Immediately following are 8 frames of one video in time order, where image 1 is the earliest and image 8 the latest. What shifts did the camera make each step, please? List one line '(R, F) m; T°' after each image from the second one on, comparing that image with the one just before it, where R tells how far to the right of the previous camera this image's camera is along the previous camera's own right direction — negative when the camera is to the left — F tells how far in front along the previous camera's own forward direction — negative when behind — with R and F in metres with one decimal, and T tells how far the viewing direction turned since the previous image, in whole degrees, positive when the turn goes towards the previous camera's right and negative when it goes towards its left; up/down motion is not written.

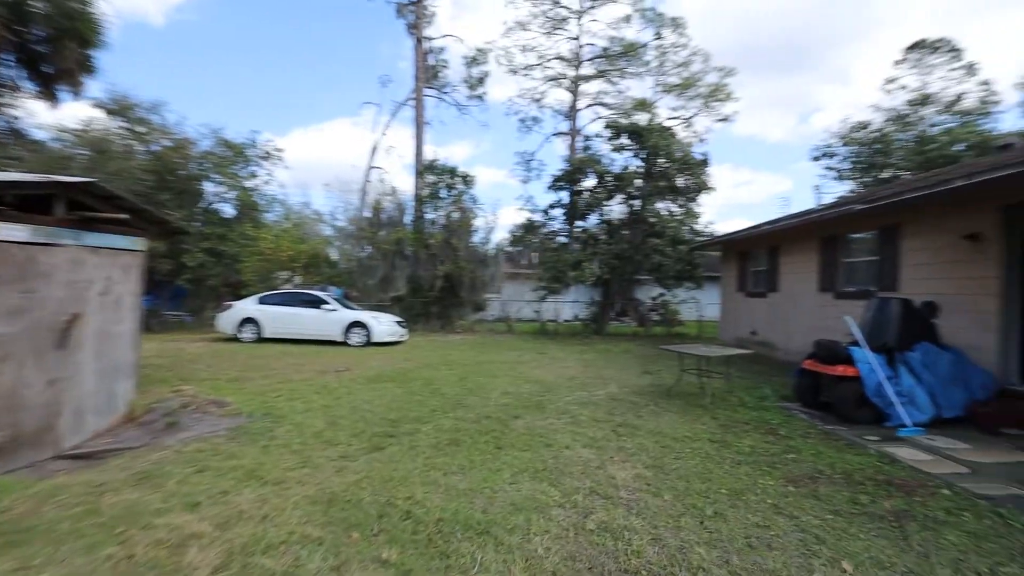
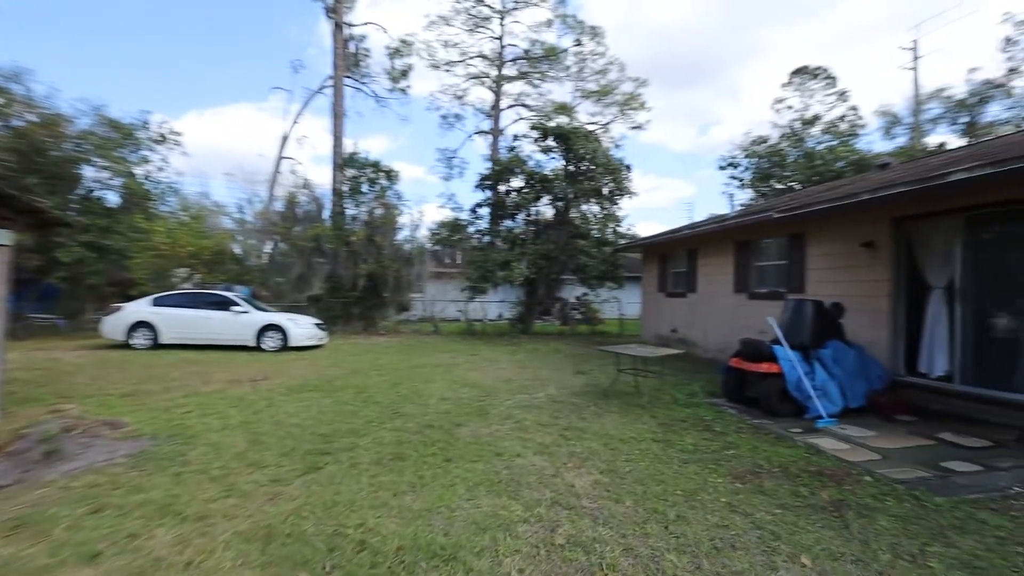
(-0.3, +0.2) m; +10°
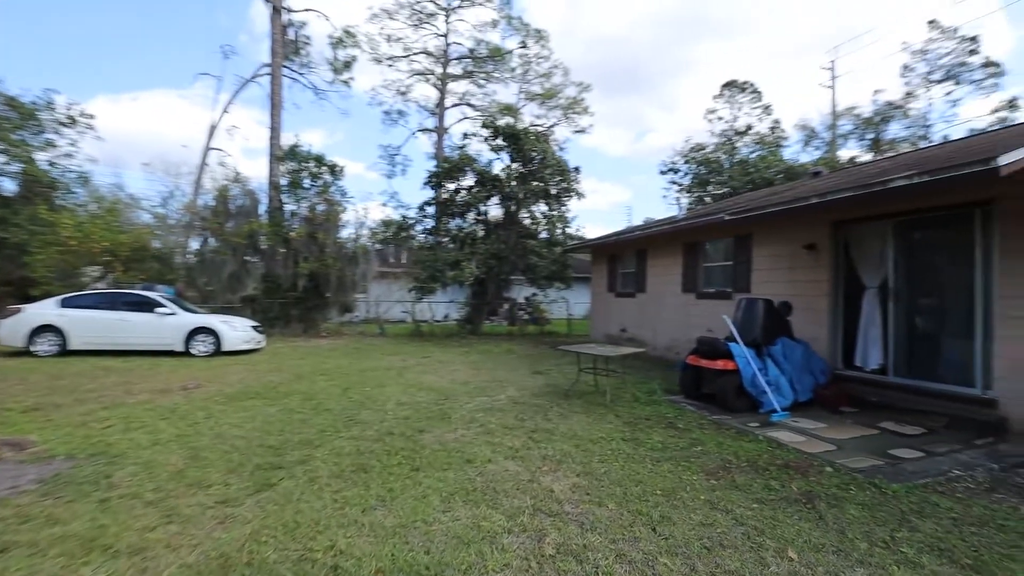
(-0.2, +0.2) m; +7°
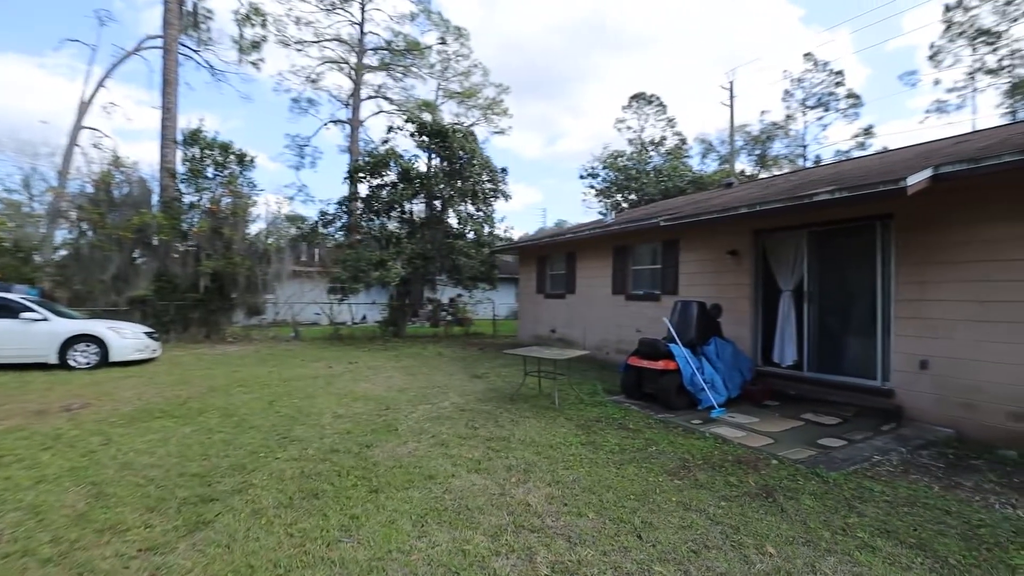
(-0.4, +0.2) m; +10°
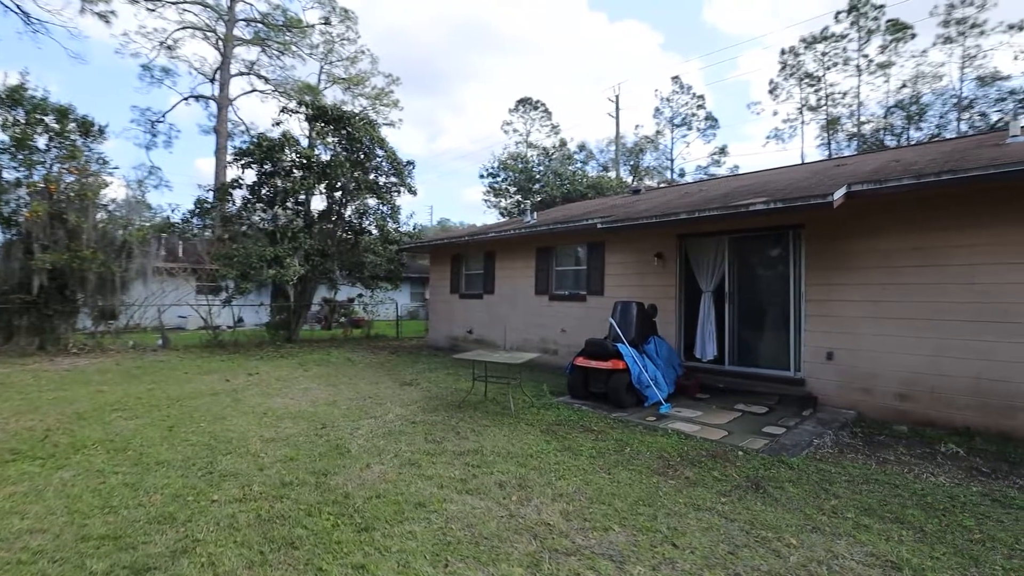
(-0.8, +0.4) m; +15°
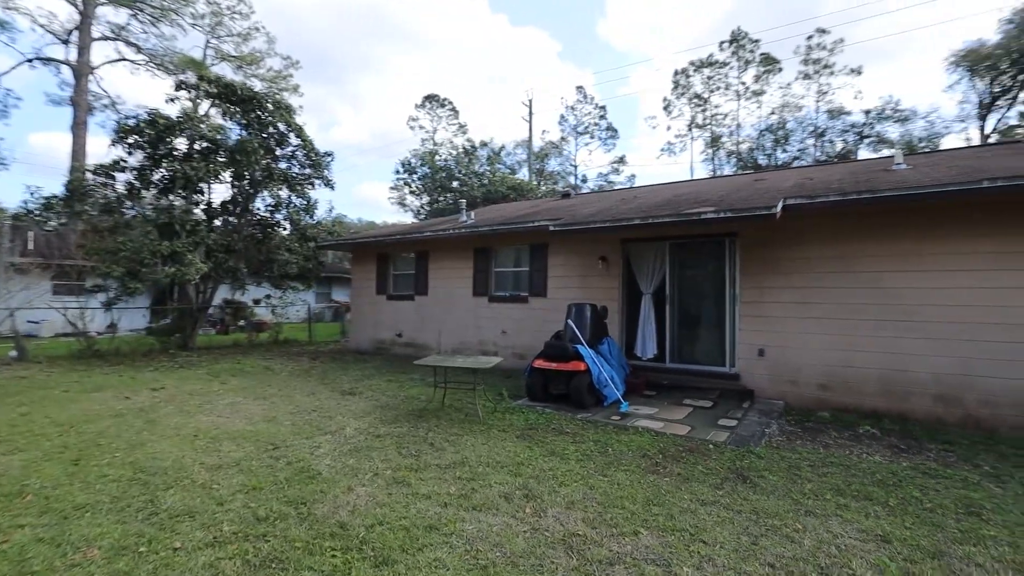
(-0.8, +0.2) m; +12°
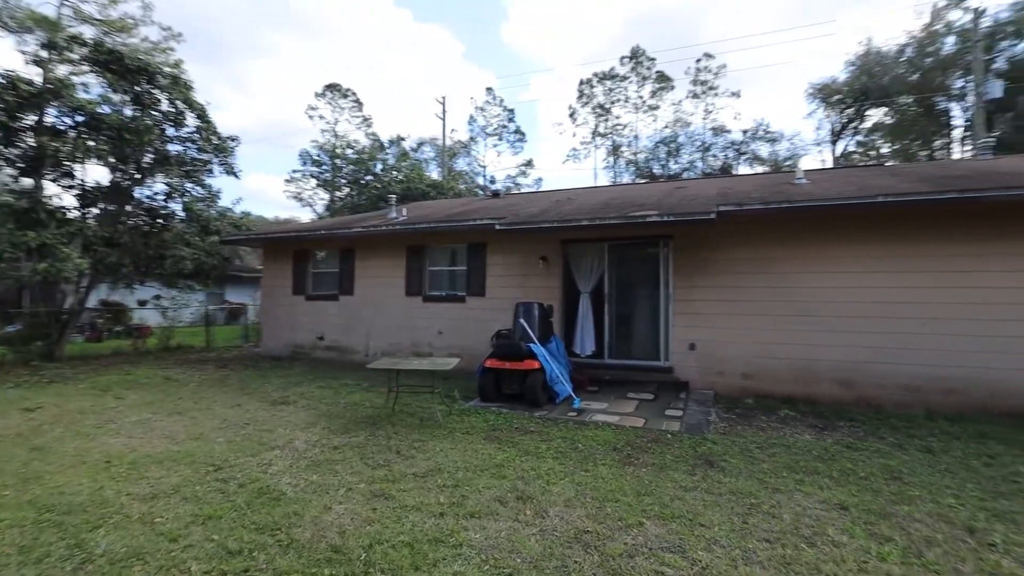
(-0.6, +0.1) m; +12°
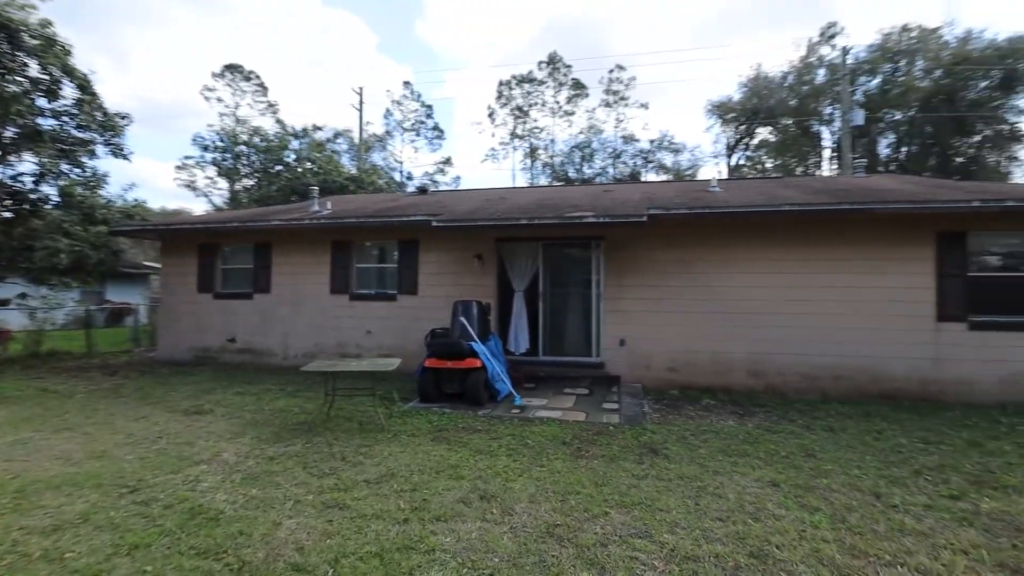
(-0.3, +0.1) m; +10°
